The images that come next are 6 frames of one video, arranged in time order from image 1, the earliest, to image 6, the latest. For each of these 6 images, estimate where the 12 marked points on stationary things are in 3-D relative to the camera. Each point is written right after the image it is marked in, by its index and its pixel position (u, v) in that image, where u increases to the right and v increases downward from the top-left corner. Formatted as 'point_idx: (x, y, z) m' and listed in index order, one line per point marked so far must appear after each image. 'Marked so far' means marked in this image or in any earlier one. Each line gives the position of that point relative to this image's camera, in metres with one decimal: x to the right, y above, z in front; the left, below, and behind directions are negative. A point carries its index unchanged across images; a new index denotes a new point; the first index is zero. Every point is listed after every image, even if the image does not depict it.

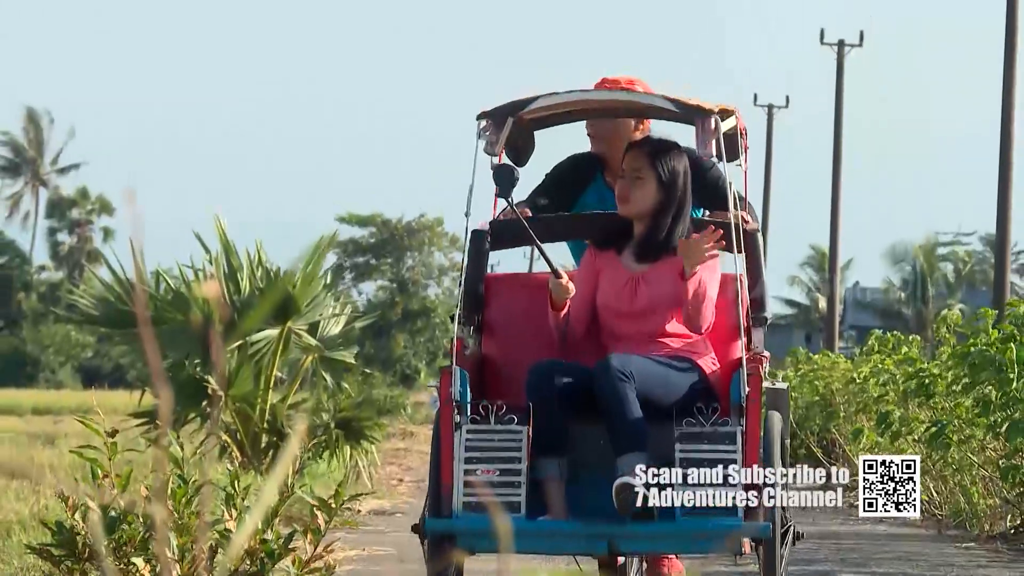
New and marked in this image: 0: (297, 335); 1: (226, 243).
0: (-1.1, -0.3, +7.9) m
1: (-1.0, +0.2, +4.7) m
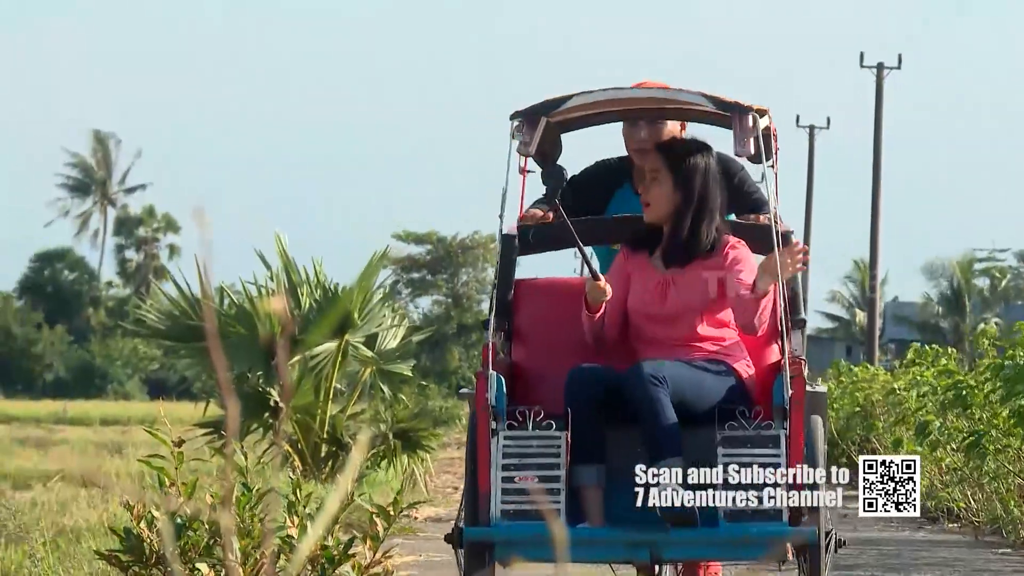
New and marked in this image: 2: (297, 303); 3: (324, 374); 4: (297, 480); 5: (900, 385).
0: (-0.9, -0.4, +8.1) m
1: (-0.8, +0.1, +4.8) m
2: (-1.2, -0.1, +7.7) m
3: (-1.1, -0.5, +7.9) m
4: (-0.7, -0.6, +4.6) m
5: (+3.0, -0.8, +10.9) m
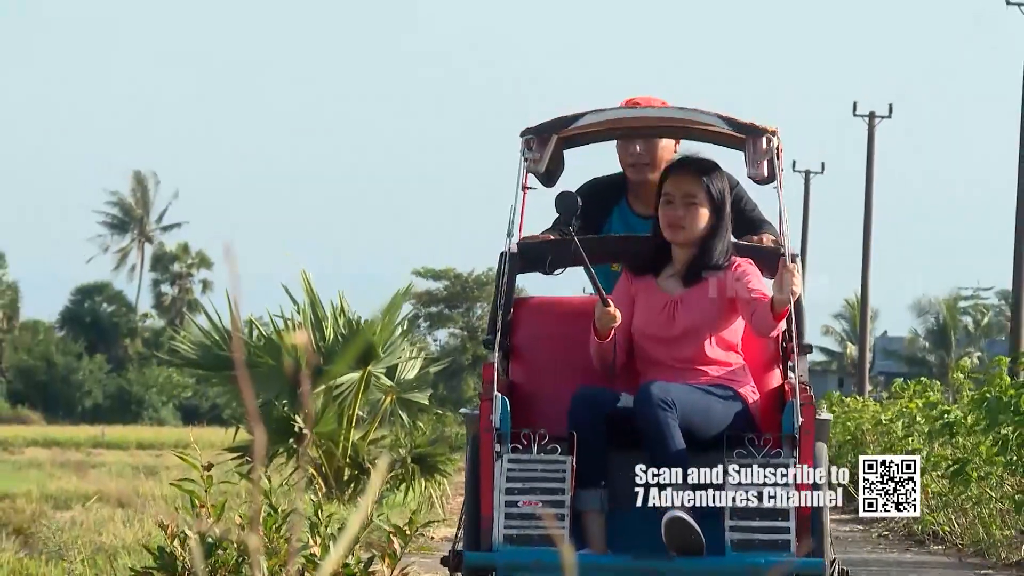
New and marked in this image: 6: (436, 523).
0: (-0.9, -0.6, +8.4) m
1: (-0.8, 0.0, +5.1) m
2: (-1.2, -0.3, +8.0) m
3: (-1.0, -0.7, +8.2) m
4: (-0.7, -0.8, +4.9) m
5: (+3.1, -1.0, +11.2) m
6: (-0.3, -0.8, +4.8) m
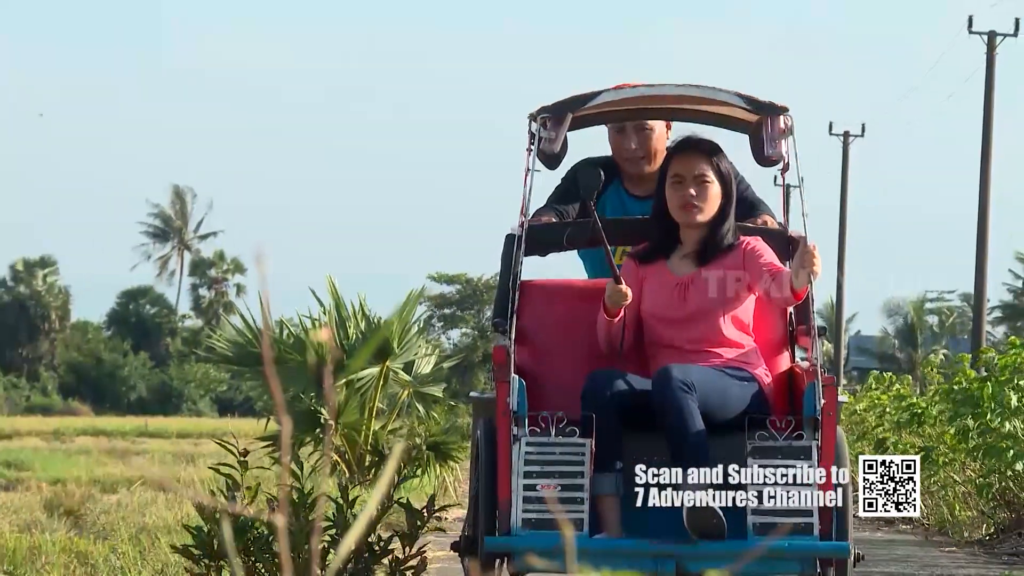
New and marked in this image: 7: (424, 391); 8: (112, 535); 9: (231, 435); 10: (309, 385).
0: (-0.8, -0.5, +8.9) m
1: (-0.7, 0.0, +5.6) m
2: (-1.1, -0.3, +8.5) m
3: (-1.0, -0.7, +8.6) m
4: (-0.7, -0.8, +5.4) m
5: (+3.1, -1.0, +11.7) m
6: (-0.2, -0.9, +5.3) m
7: (-0.6, -0.7, +9.3) m
8: (-1.8, -1.1, +6.1) m
9: (-1.1, -0.6, +5.3) m
10: (-1.3, -0.6, +8.4) m
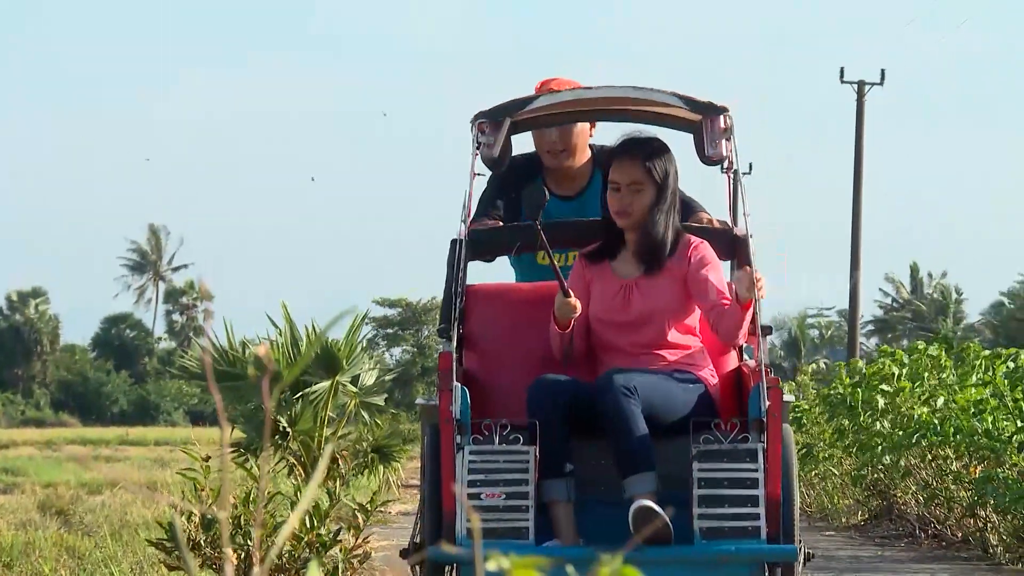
0: (-1.1, -0.7, +9.7) m
1: (-1.0, -0.1, +6.4) m
2: (-1.4, -0.4, +9.3) m
3: (-1.3, -0.8, +9.4) m
4: (-1.0, -0.9, +6.1) m
5: (+2.8, -1.1, +12.4) m
6: (-0.5, -1.0, +6.1) m
7: (-0.9, -0.8, +10.0) m
8: (-2.1, -1.2, +6.9) m
9: (-1.4, -0.7, +6.1) m
10: (-1.6, -0.7, +9.2) m
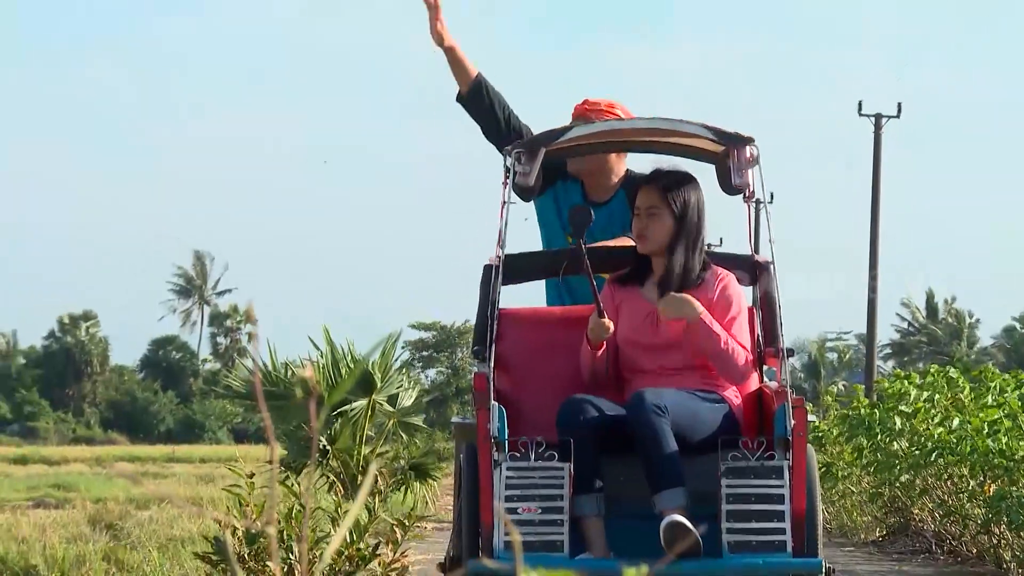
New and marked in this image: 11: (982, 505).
0: (-0.9, -0.8, +9.9) m
1: (-0.9, -0.3, +6.6) m
2: (-1.2, -0.5, +9.5) m
3: (-1.1, -1.0, +9.7) m
4: (-0.8, -1.0, +6.4) m
5: (+3.1, -1.3, +12.6) m
6: (-0.4, -1.1, +6.3) m
7: (-0.8, -1.0, +10.3) m
8: (-1.9, -1.4, +7.1) m
9: (-1.3, -0.8, +6.4) m
10: (-1.4, -0.9, +9.5) m
11: (+3.0, -1.4, +8.6) m
